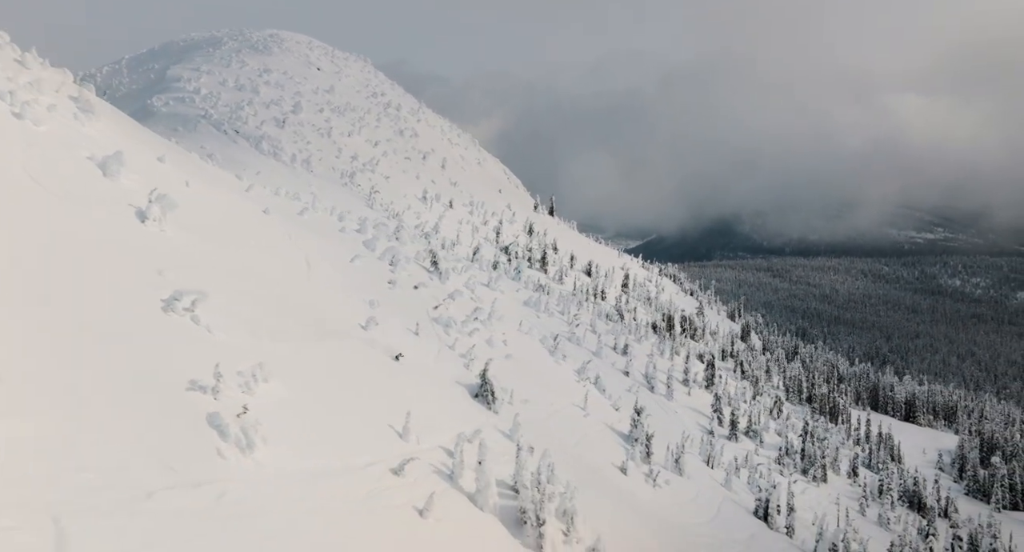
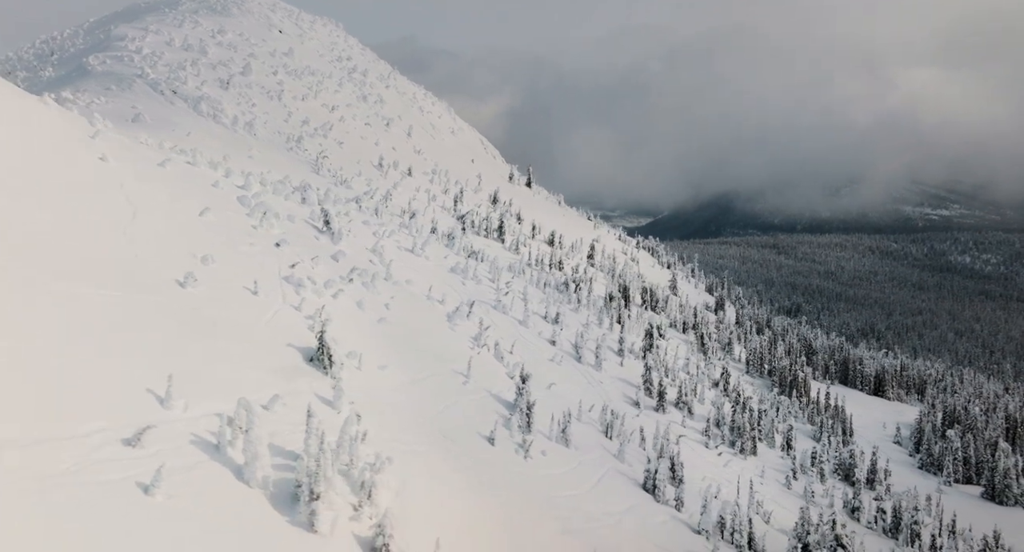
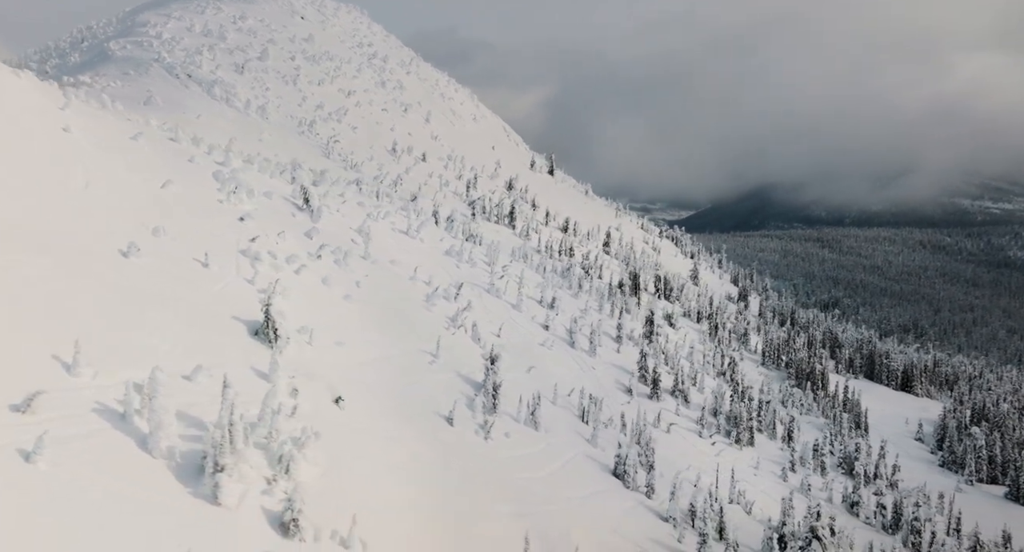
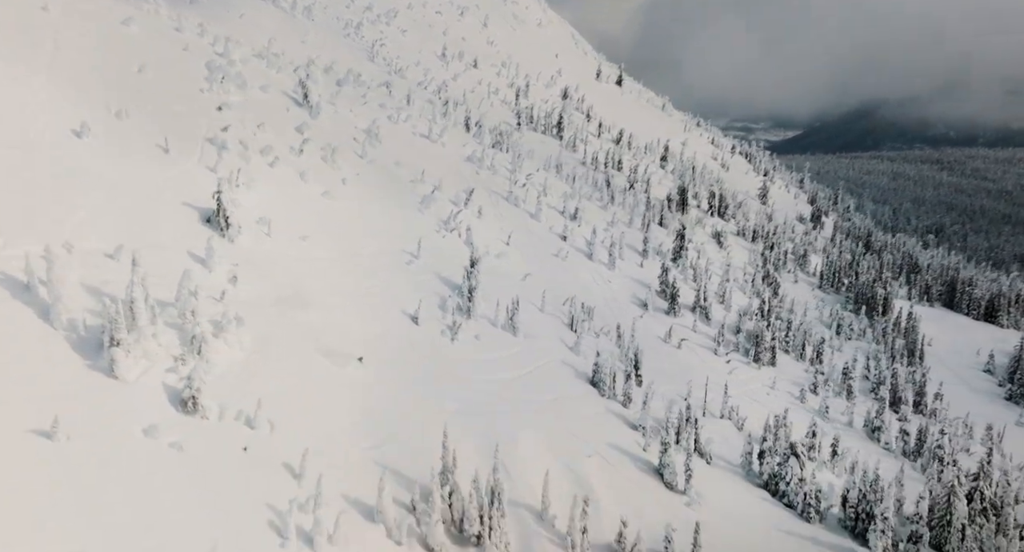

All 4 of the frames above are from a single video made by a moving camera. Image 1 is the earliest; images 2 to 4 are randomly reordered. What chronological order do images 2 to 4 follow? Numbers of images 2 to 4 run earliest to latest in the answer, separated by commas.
2, 3, 4
